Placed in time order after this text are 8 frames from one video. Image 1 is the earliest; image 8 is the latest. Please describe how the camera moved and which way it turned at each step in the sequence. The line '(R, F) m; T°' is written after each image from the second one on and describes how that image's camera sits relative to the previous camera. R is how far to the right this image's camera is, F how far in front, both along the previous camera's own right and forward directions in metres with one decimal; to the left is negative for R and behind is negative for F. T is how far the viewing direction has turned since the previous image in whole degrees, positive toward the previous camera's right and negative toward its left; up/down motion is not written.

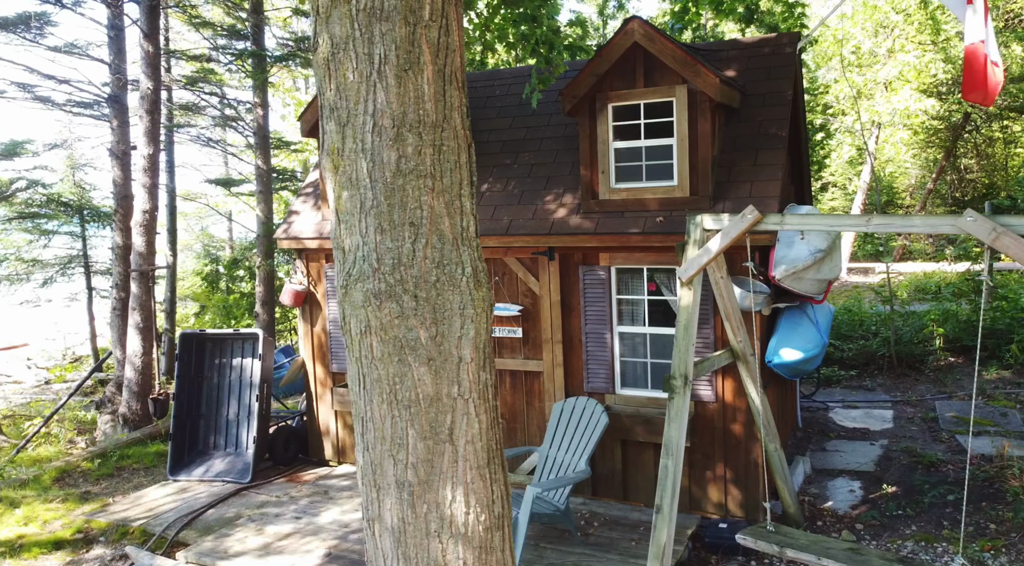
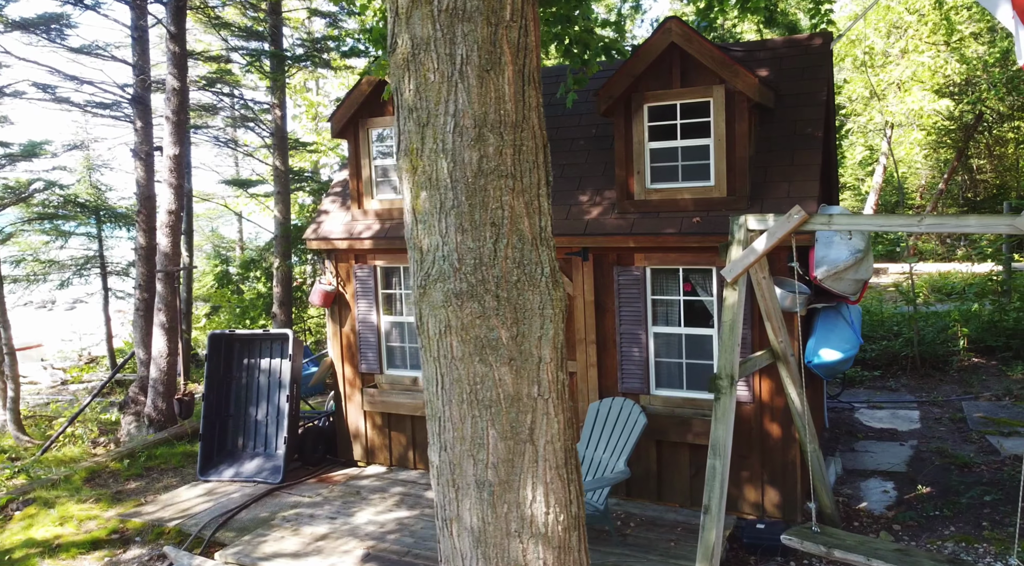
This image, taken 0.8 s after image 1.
(-0.3, 0.0) m; 0°
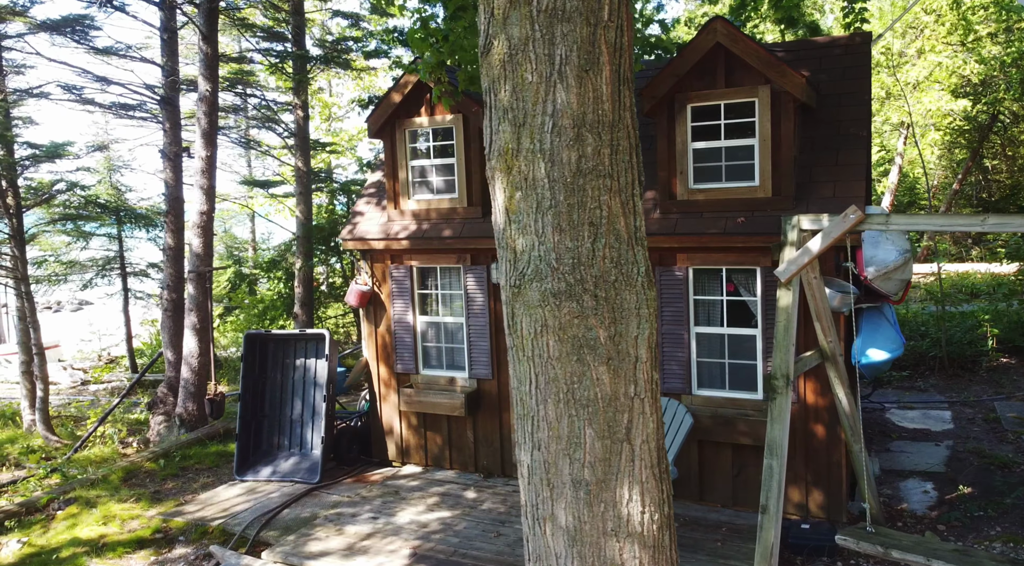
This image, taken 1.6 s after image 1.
(-0.3, 0.0) m; 0°
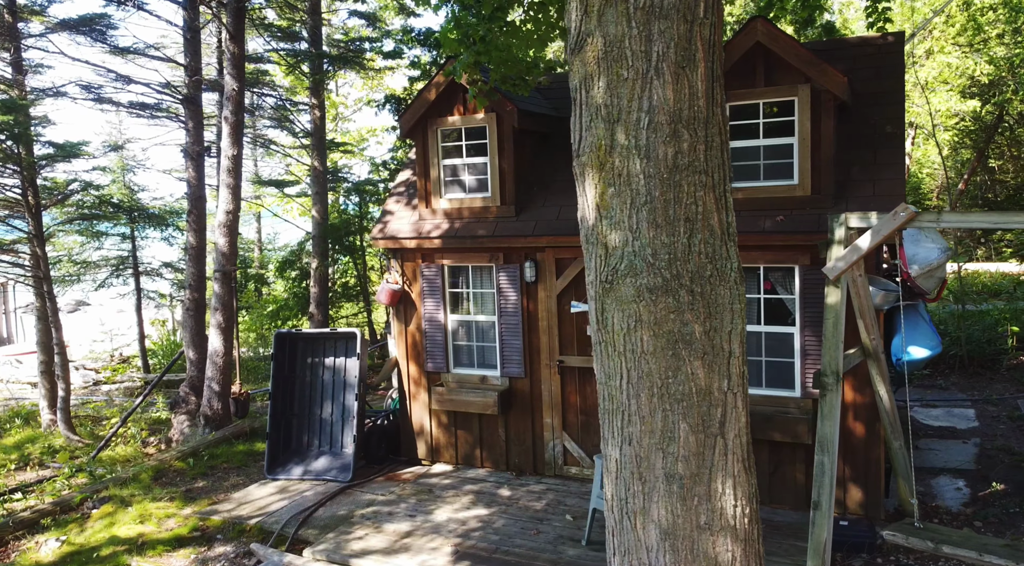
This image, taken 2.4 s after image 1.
(-0.4, 0.0) m; 0°
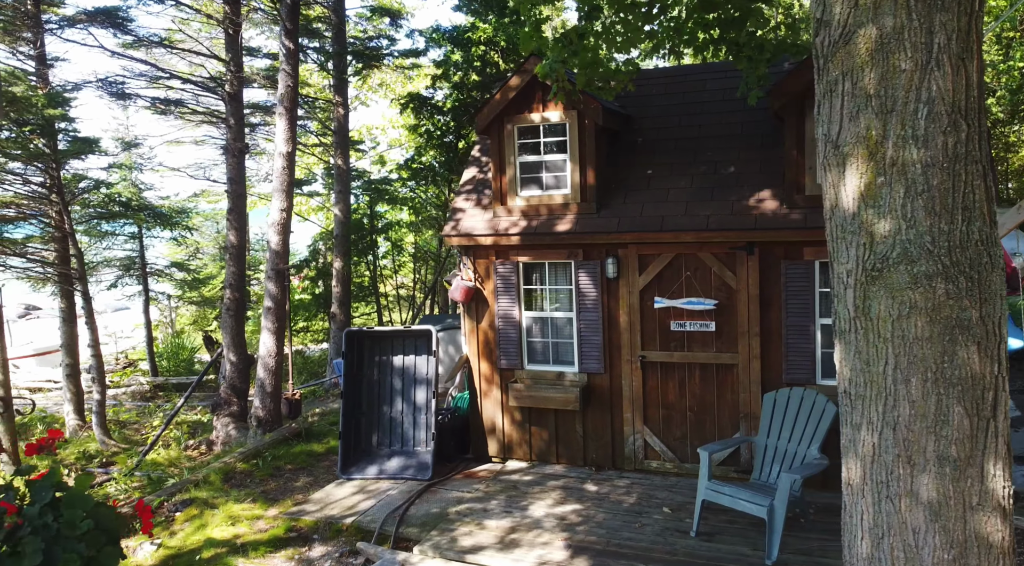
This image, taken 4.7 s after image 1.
(-1.2, 0.0) m; +3°
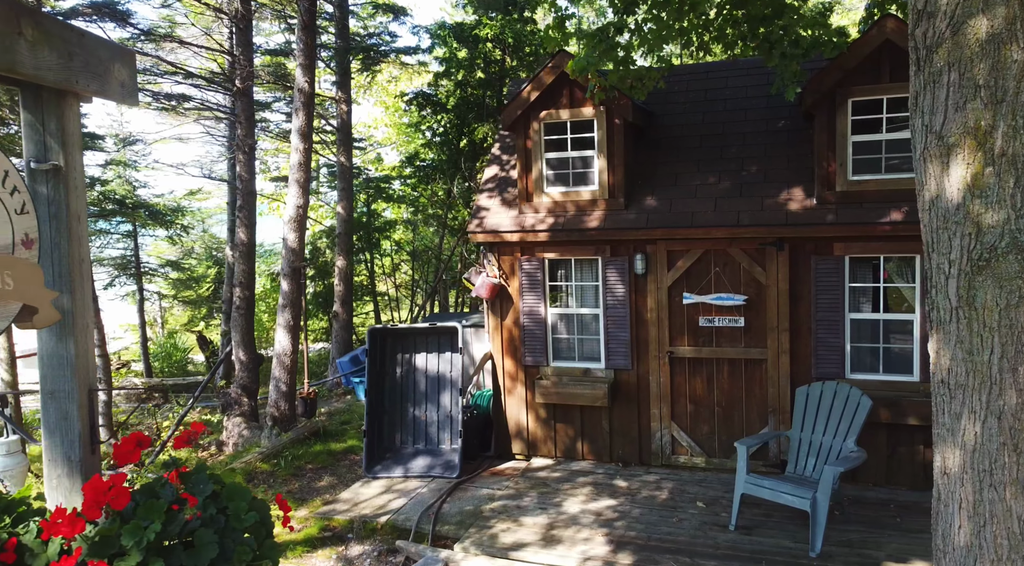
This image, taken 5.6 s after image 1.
(-0.5, 0.0) m; +2°
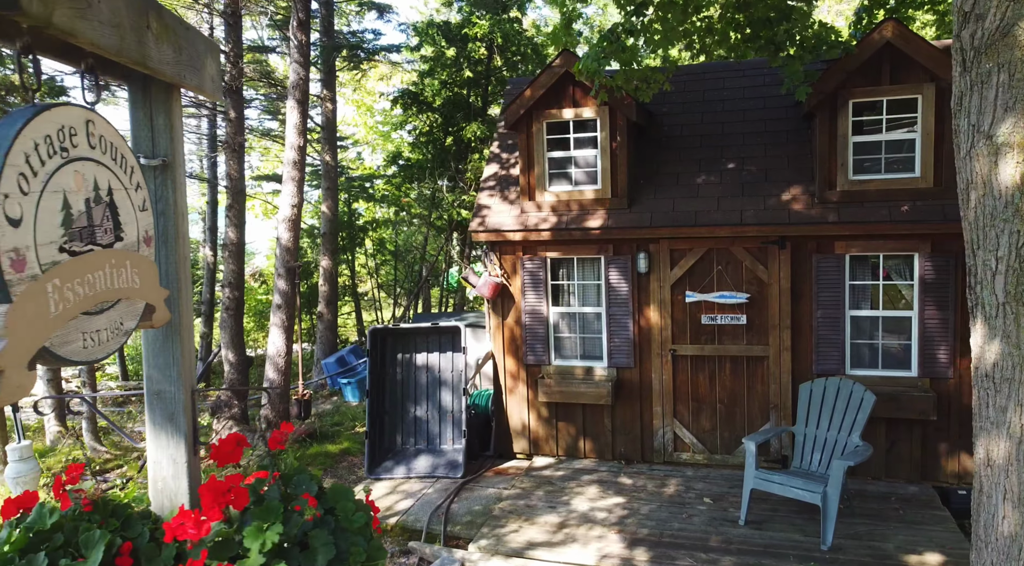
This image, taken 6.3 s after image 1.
(-0.4, 0.0) m; +3°
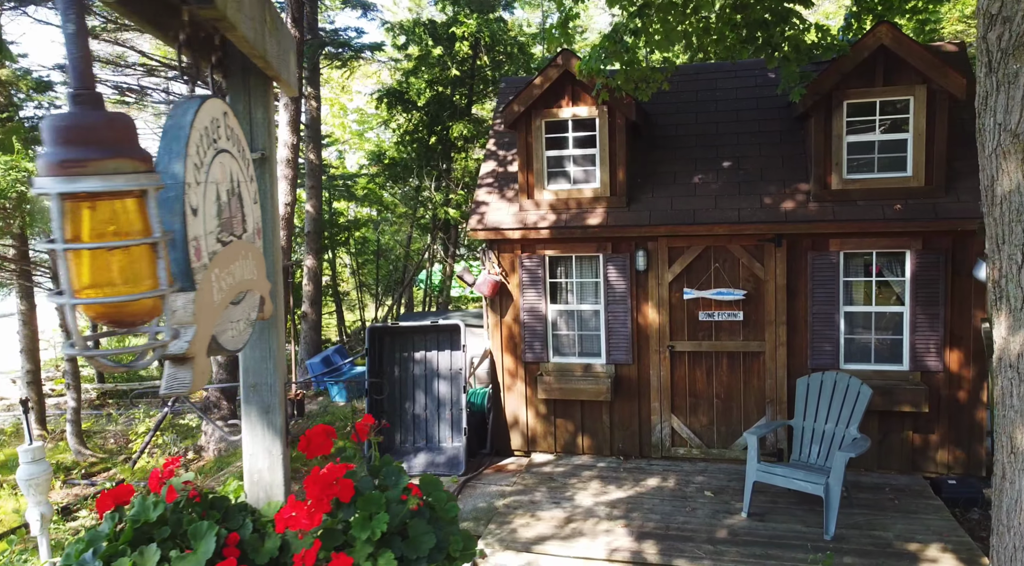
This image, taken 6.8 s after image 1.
(-0.3, 0.0) m; +2°
